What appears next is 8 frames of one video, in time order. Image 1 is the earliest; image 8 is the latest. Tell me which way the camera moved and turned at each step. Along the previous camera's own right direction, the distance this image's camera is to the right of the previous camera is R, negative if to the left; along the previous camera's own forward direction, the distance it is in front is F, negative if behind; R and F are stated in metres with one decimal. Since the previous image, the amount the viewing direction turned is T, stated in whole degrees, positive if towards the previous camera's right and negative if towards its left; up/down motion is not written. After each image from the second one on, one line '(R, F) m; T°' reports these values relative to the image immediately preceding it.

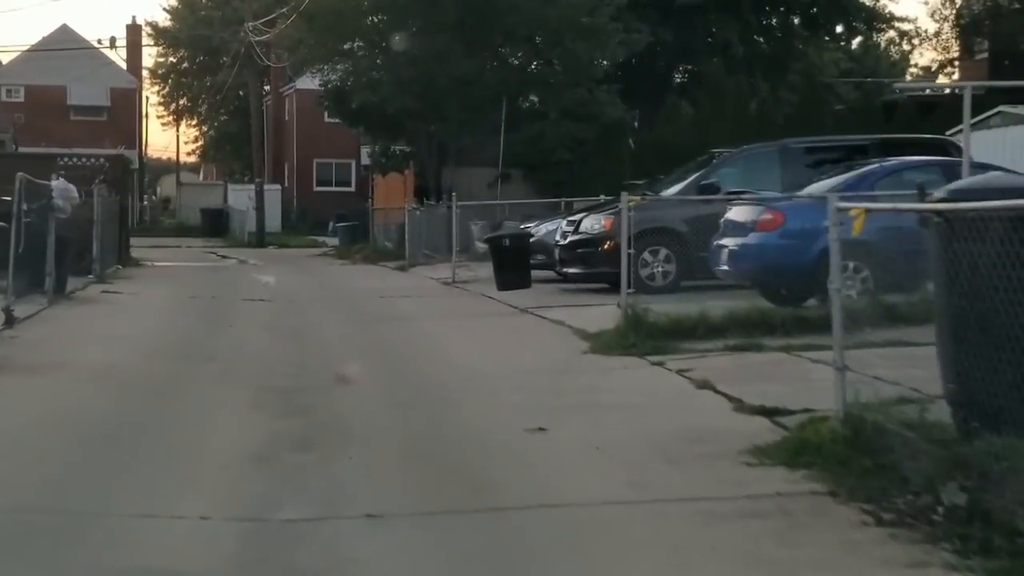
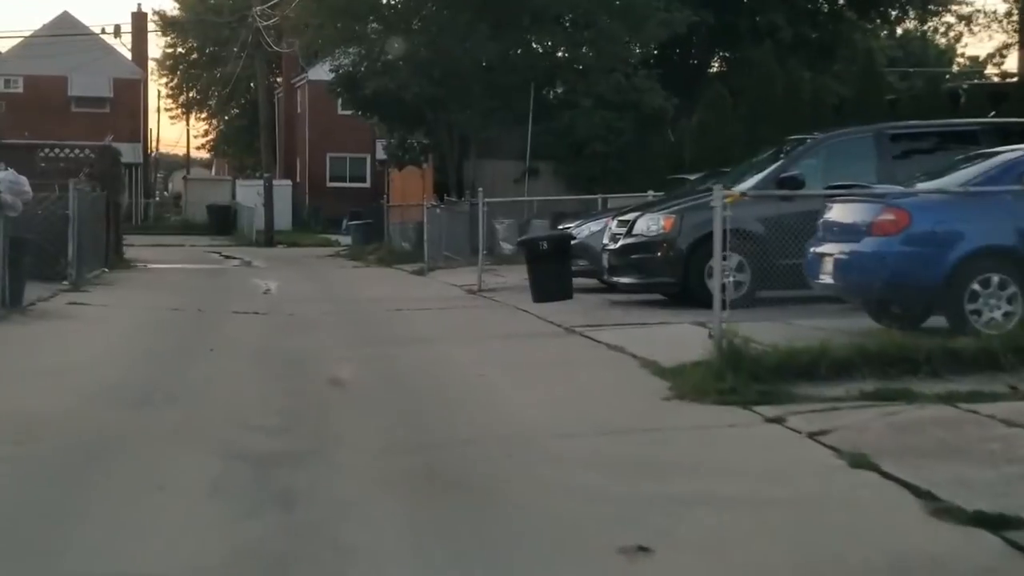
(-0.2, +3.0) m; -1°
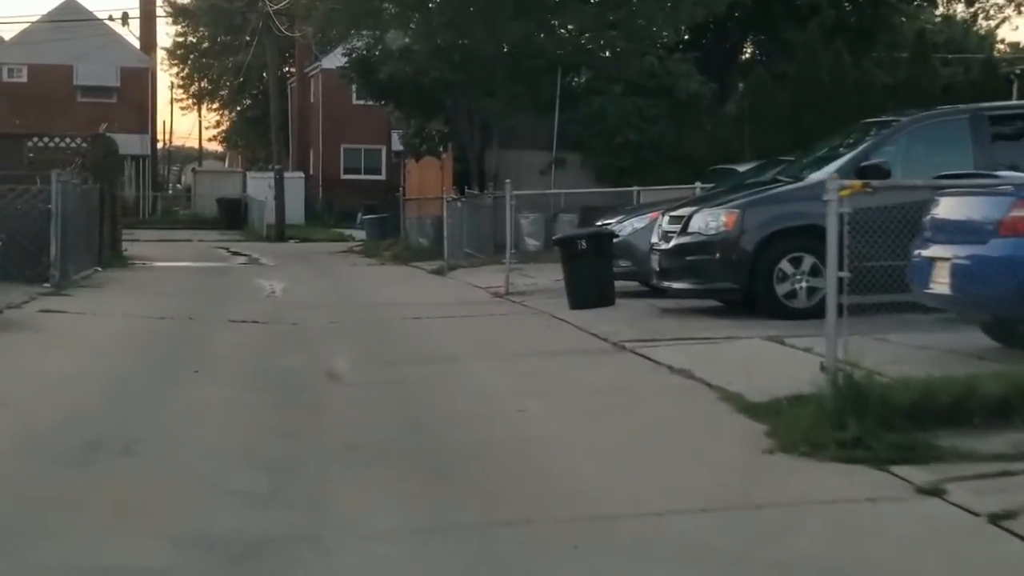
(-0.2, +2.1) m; -1°
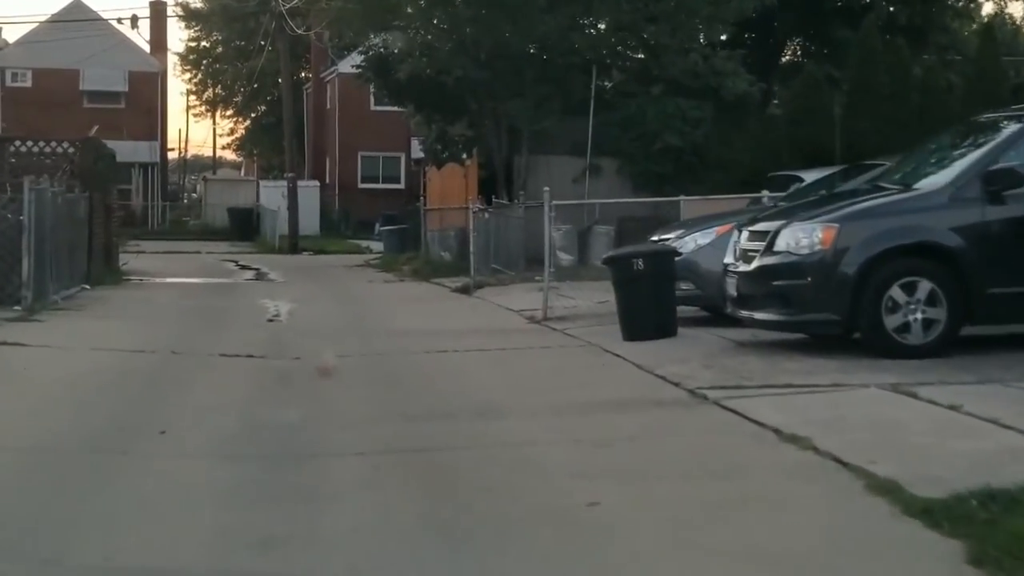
(-0.2, +2.4) m; -1°
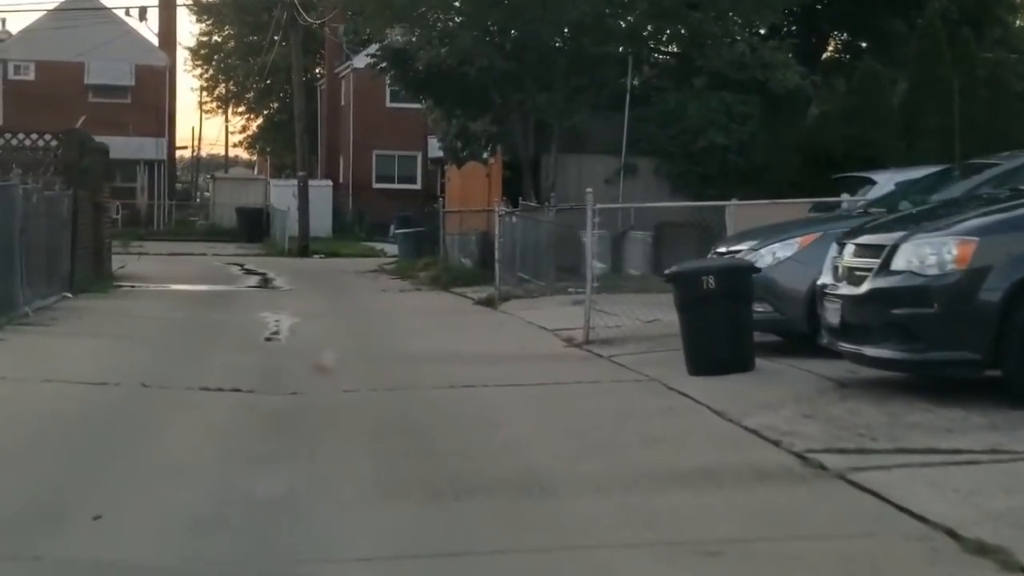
(-0.2, +2.3) m; -1°
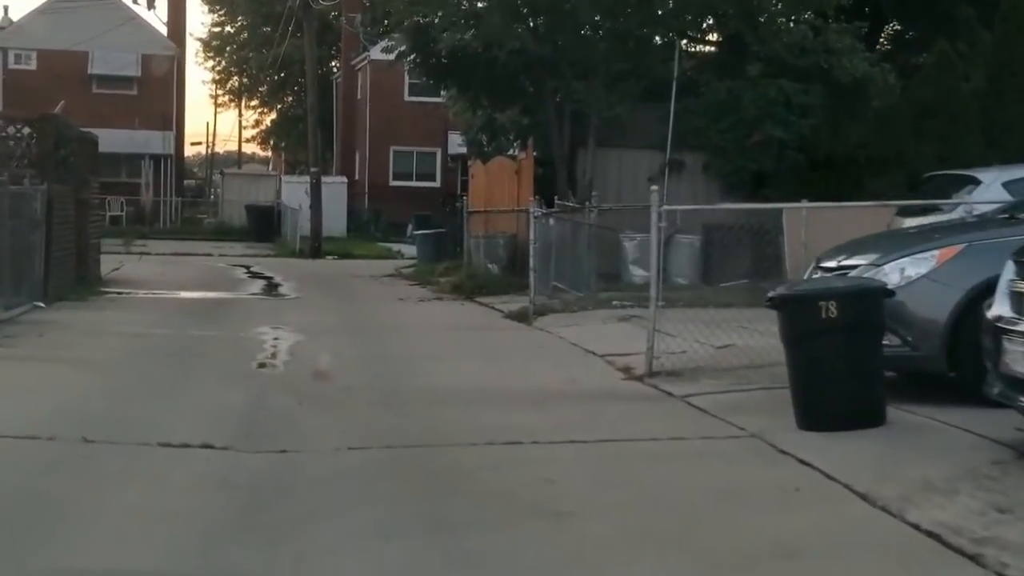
(-0.2, +2.5) m; -1°
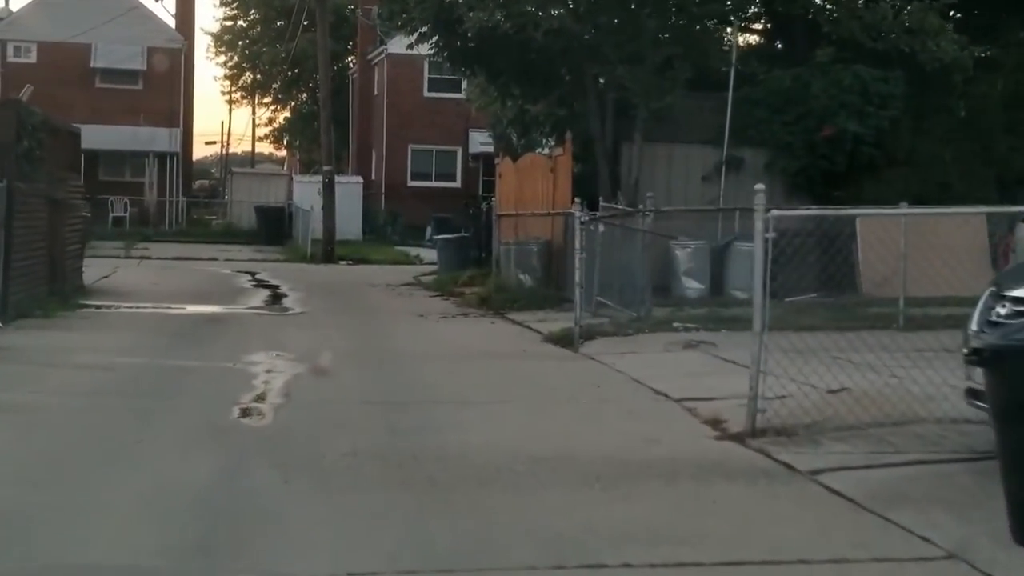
(-0.2, +2.7) m; -1°
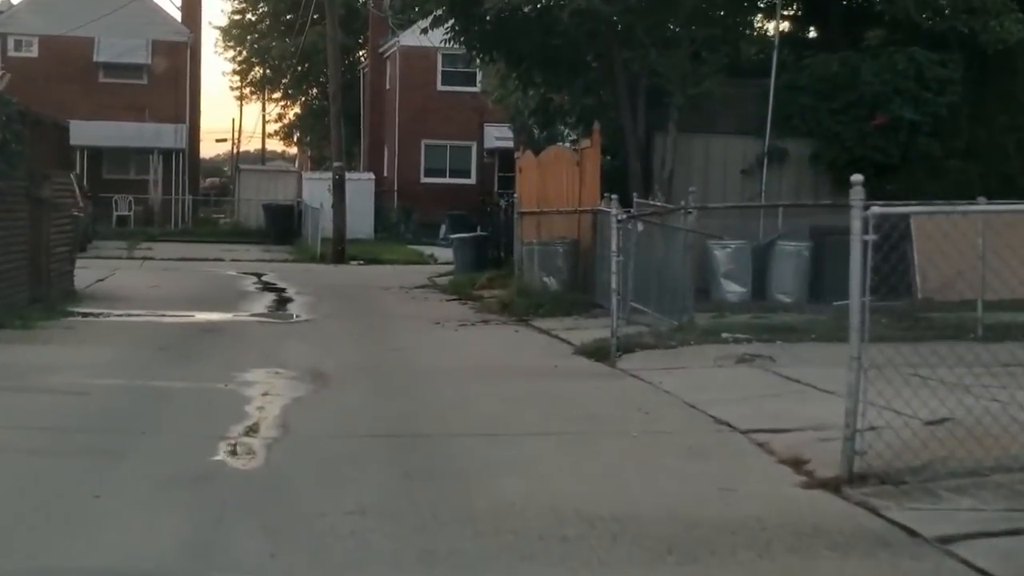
(-0.1, +1.5) m; 0°
